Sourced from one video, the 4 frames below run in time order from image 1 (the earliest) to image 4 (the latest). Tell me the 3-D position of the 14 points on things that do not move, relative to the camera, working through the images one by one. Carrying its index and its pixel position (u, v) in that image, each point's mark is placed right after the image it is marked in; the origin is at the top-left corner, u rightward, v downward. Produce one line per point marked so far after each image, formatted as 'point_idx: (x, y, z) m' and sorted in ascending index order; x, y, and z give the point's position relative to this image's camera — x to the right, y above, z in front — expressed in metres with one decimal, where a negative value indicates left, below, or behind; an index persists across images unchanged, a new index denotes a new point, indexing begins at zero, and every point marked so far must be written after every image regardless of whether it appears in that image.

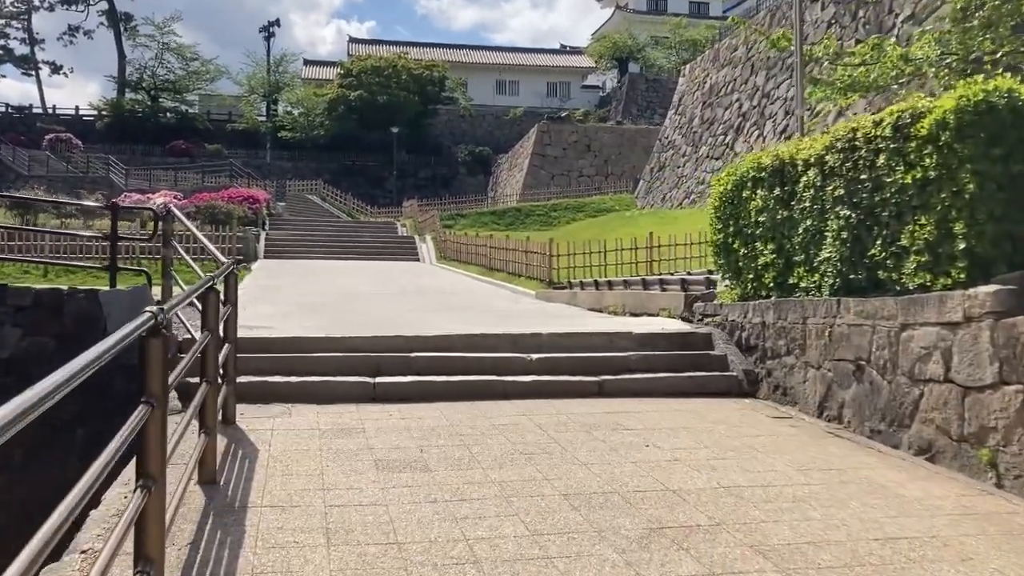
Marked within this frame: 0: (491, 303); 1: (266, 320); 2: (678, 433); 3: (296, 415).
0: (-0.3, -0.2, +12.0) m
1: (-2.4, -0.3, +8.9) m
2: (+1.0, -0.9, +5.6) m
3: (-1.4, -0.8, +6.0) m
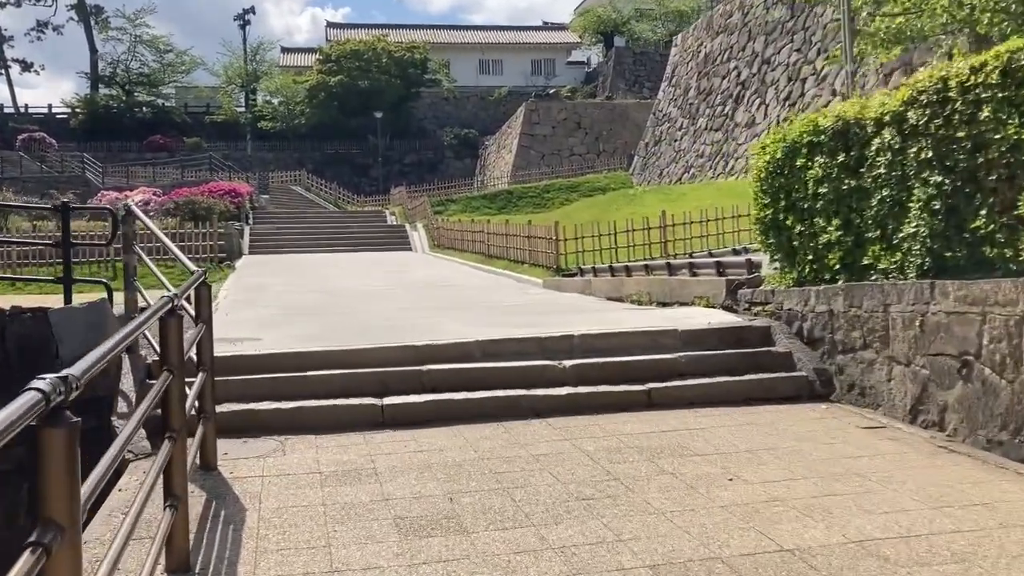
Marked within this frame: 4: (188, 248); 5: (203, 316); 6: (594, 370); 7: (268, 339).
0: (-0.1, -0.1, +10.9) m
1: (-2.2, -0.4, +7.8) m
2: (+1.2, -0.8, +4.6) m
3: (-1.2, -0.9, +4.9) m
4: (-6.4, +0.7, +17.9) m
5: (-1.6, -0.1, +4.7) m
6: (+0.5, -0.5, +6.0) m
7: (-1.9, -0.4, +7.2) m
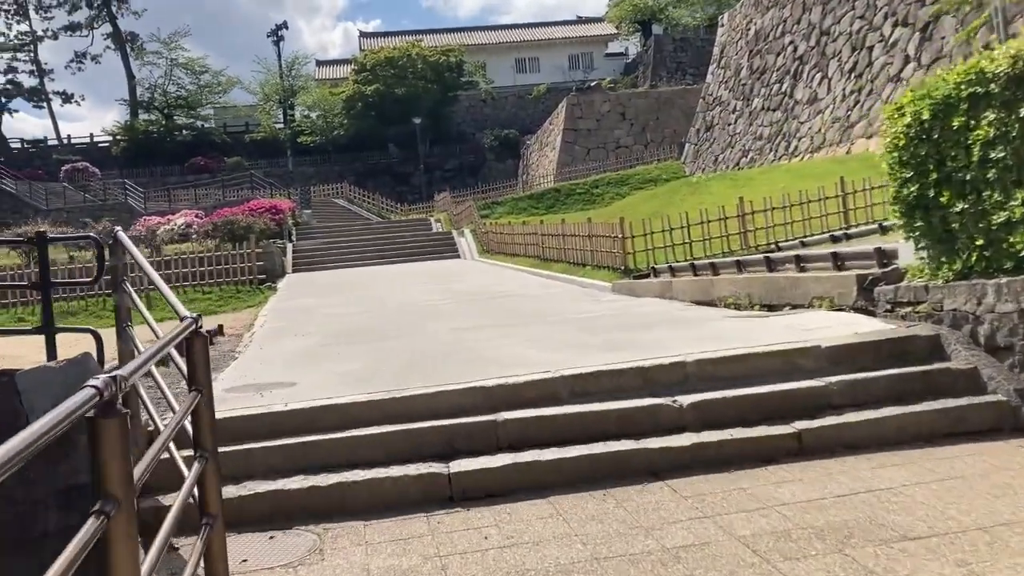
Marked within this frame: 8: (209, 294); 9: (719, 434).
0: (+0.6, -0.2, +9.5) m
1: (-1.6, -0.6, +6.6) m
2: (+1.7, -0.9, +3.1) m
3: (-0.7, -1.1, +3.6) m
4: (-5.3, +0.3, +16.9) m
5: (-1.1, -0.3, +3.4) m
6: (+1.0, -0.6, +4.6) m
7: (-1.3, -0.6, +5.9) m
8: (-5.3, -0.1, +16.1) m
9: (+1.0, -0.7, +4.5) m
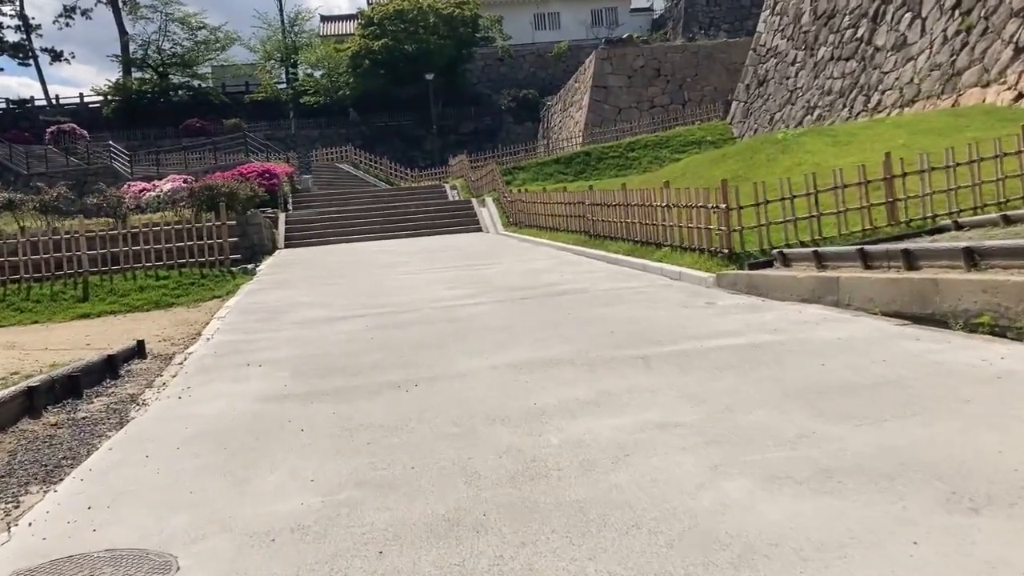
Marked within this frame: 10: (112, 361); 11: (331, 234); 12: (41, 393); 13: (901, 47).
0: (+1.1, -0.2, +6.0) m
1: (-1.1, -0.7, +3.1) m
2: (+2.1, -1.1, -0.4) m
3: (-0.3, -1.3, +0.1) m
4: (-4.7, +0.5, +13.4) m
5: (-0.7, -0.5, -0.1) m
6: (+1.5, -0.8, +1.2) m
7: (-0.9, -0.7, +2.5) m
8: (-4.7, +0.1, +12.7) m
9: (+1.5, -0.9, +1.0) m
10: (-2.5, -0.5, +5.9) m
11: (-3.9, +1.2, +20.0) m
12: (-2.5, -0.5, +4.8) m
13: (+8.4, +5.2, +20.0) m
